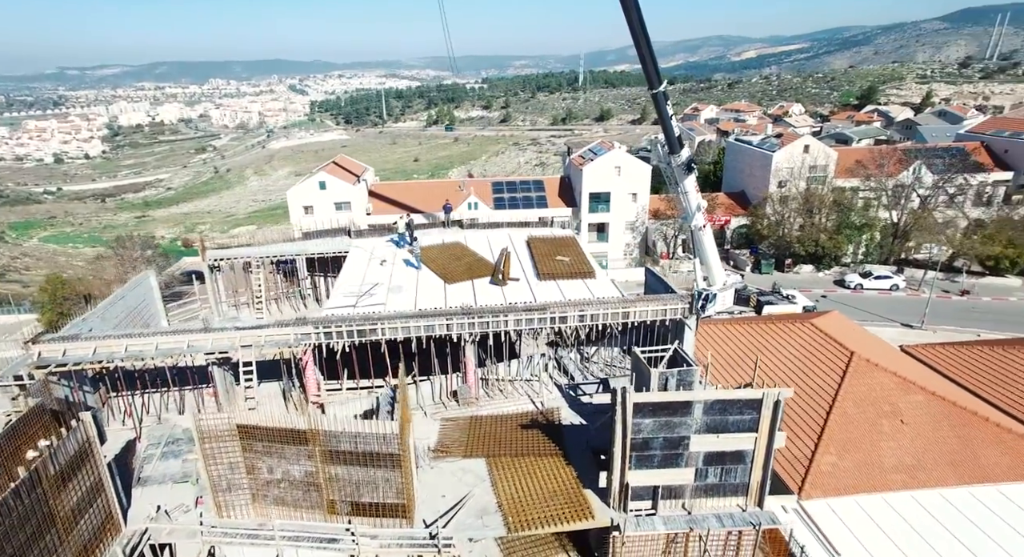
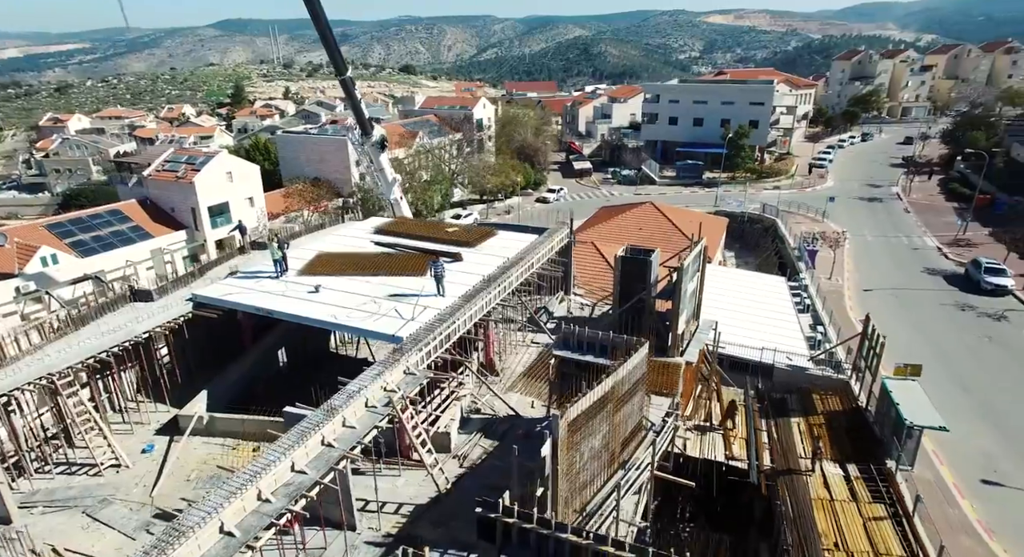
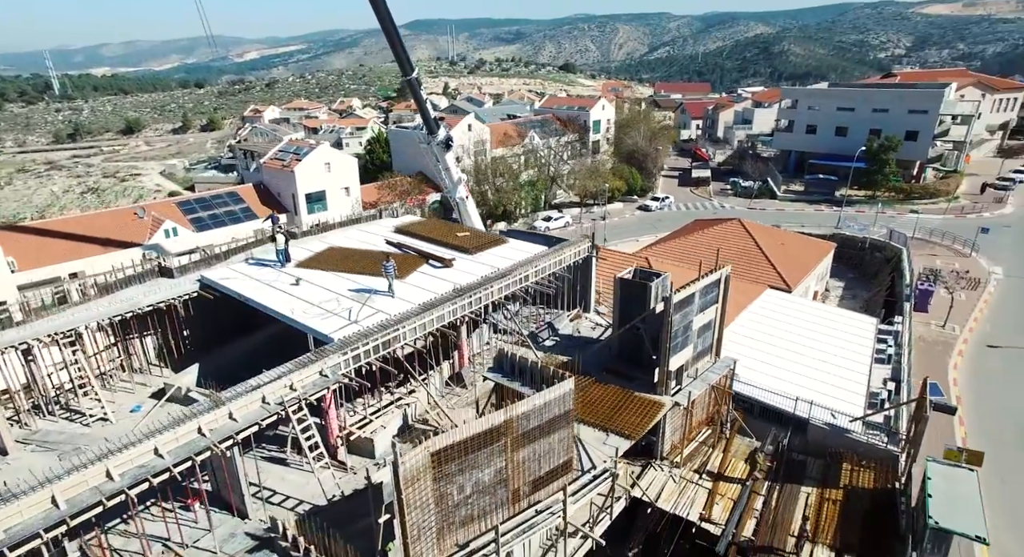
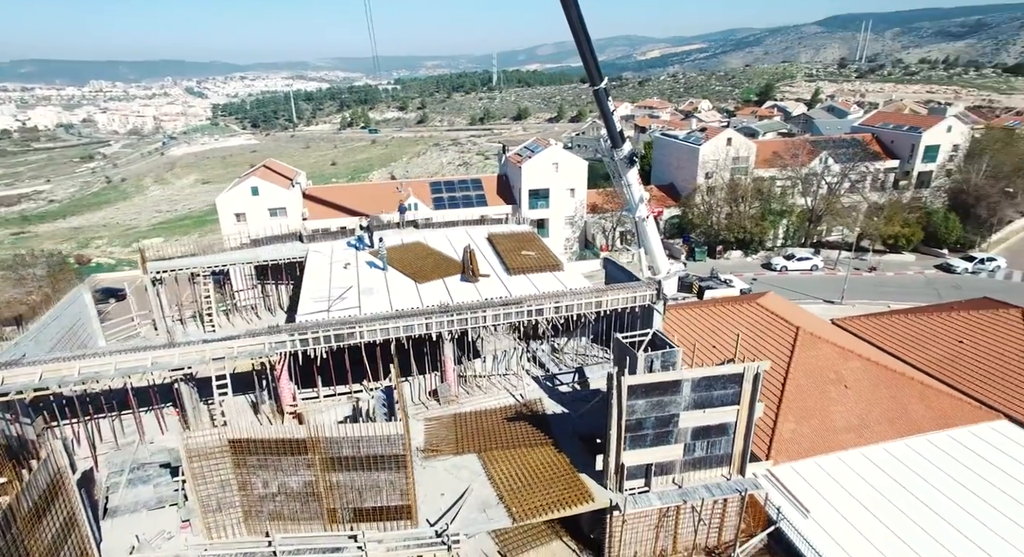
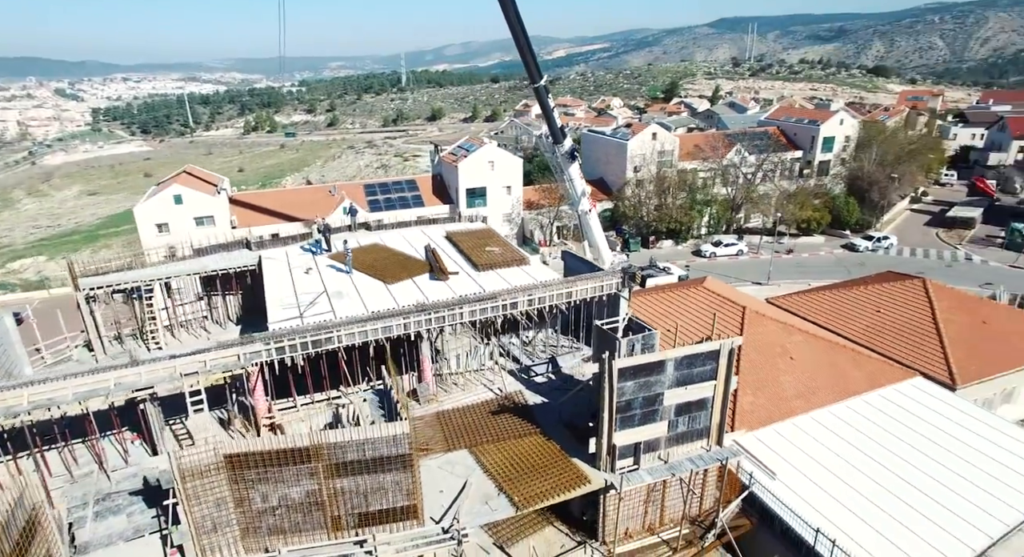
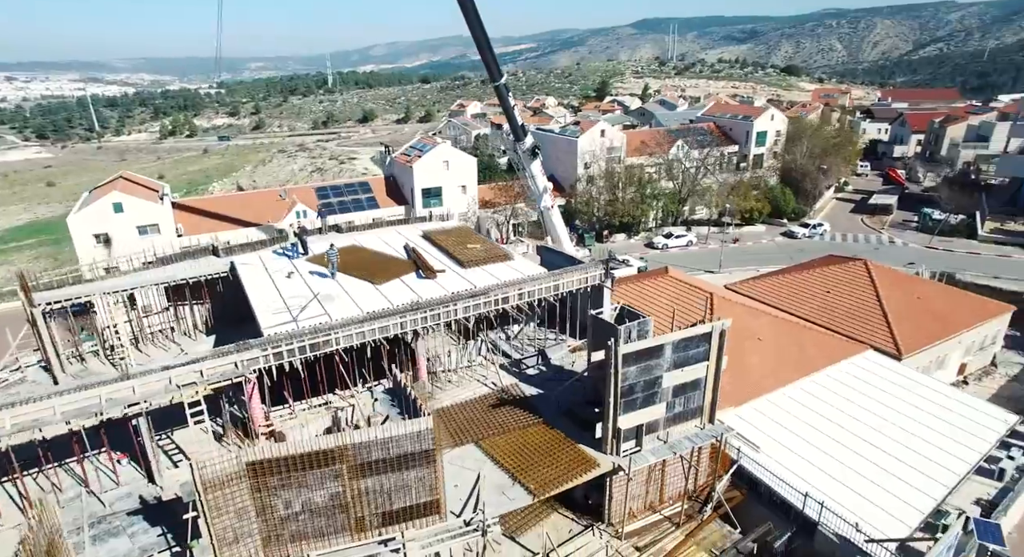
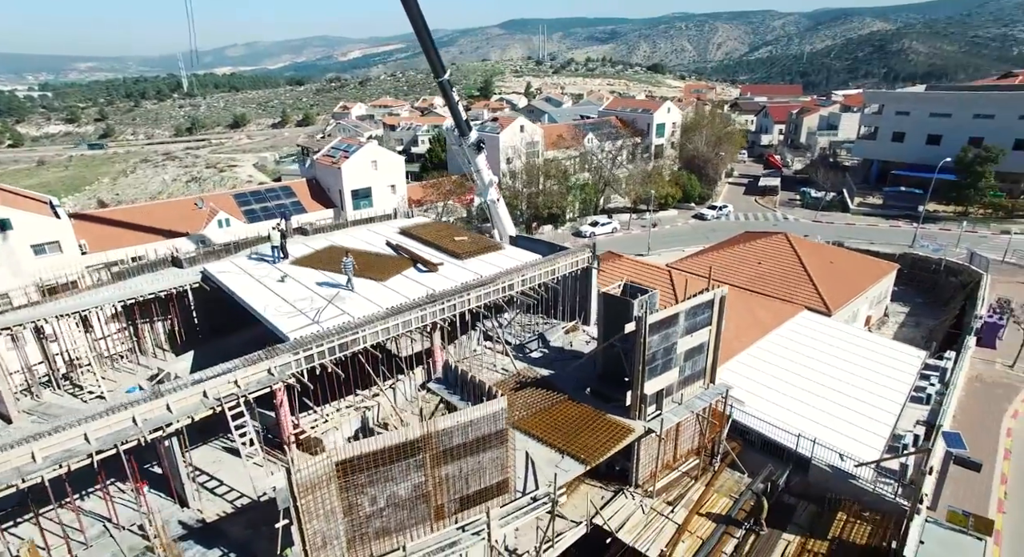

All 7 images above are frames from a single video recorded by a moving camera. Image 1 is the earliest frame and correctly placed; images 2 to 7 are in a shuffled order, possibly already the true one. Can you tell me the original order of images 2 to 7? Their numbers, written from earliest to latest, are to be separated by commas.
4, 5, 6, 7, 3, 2
